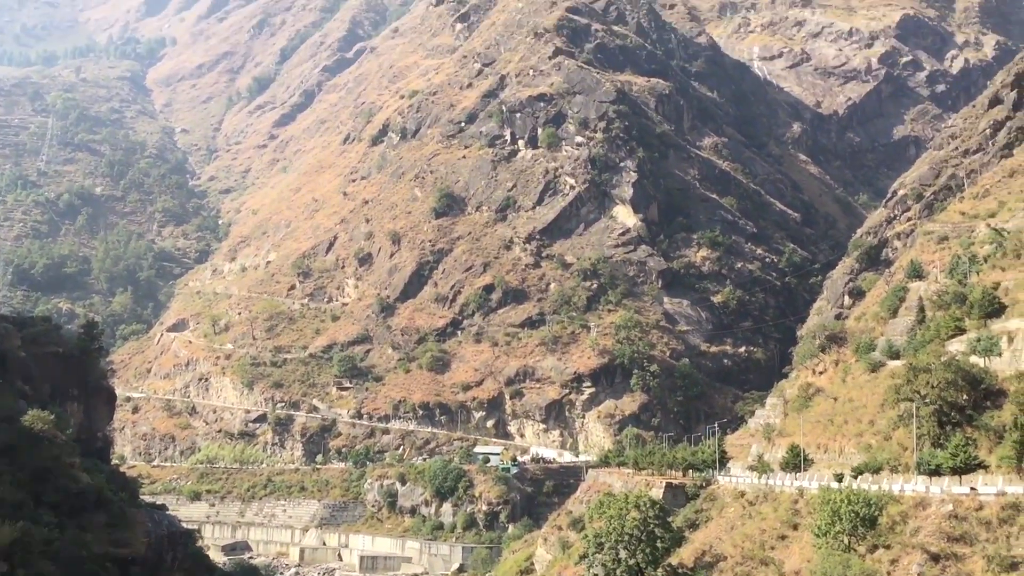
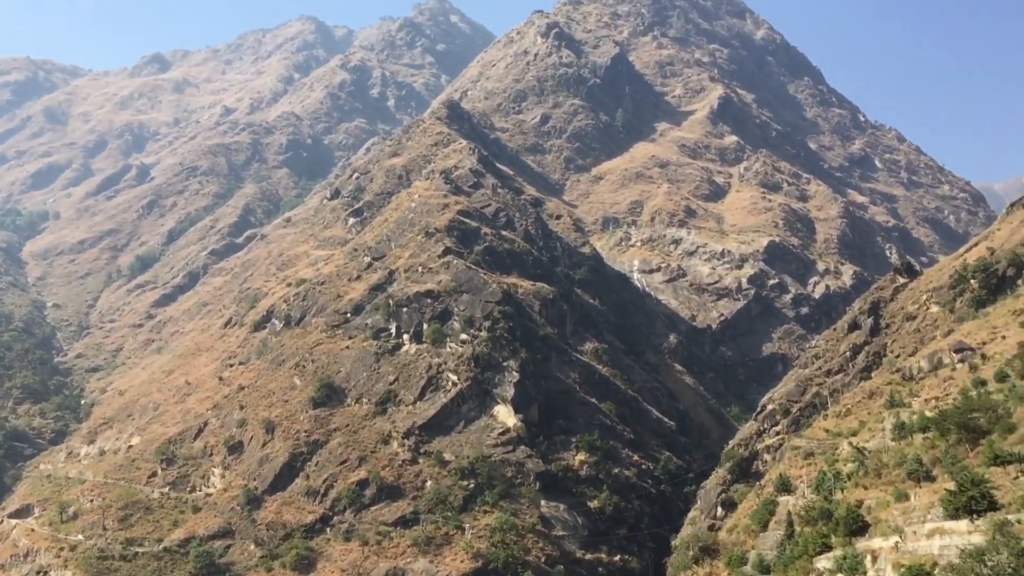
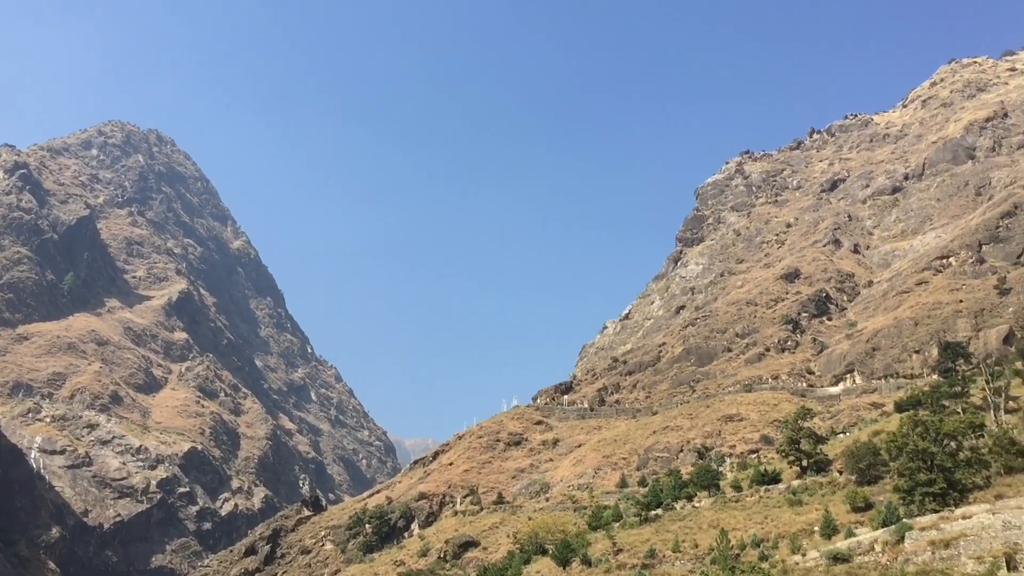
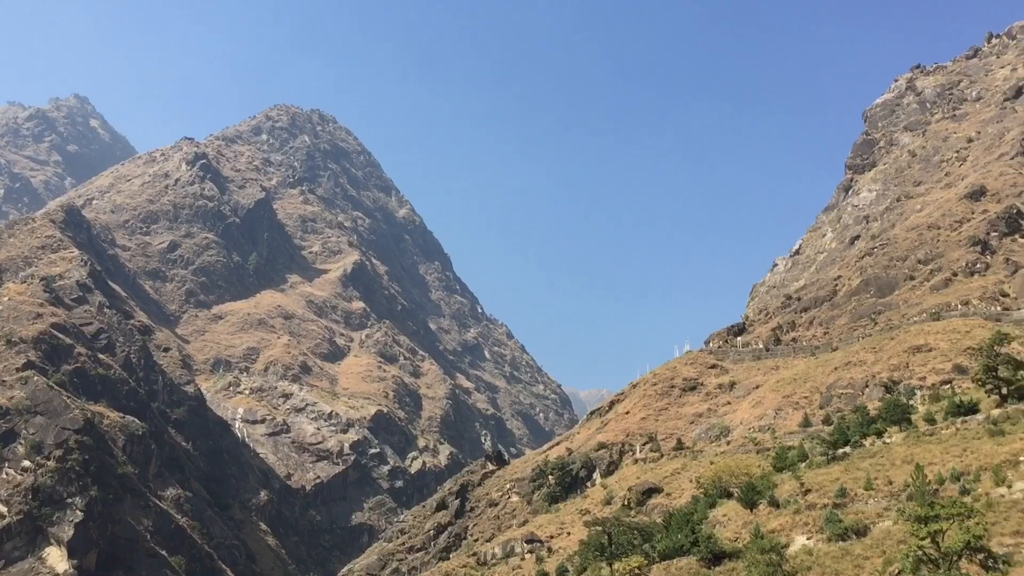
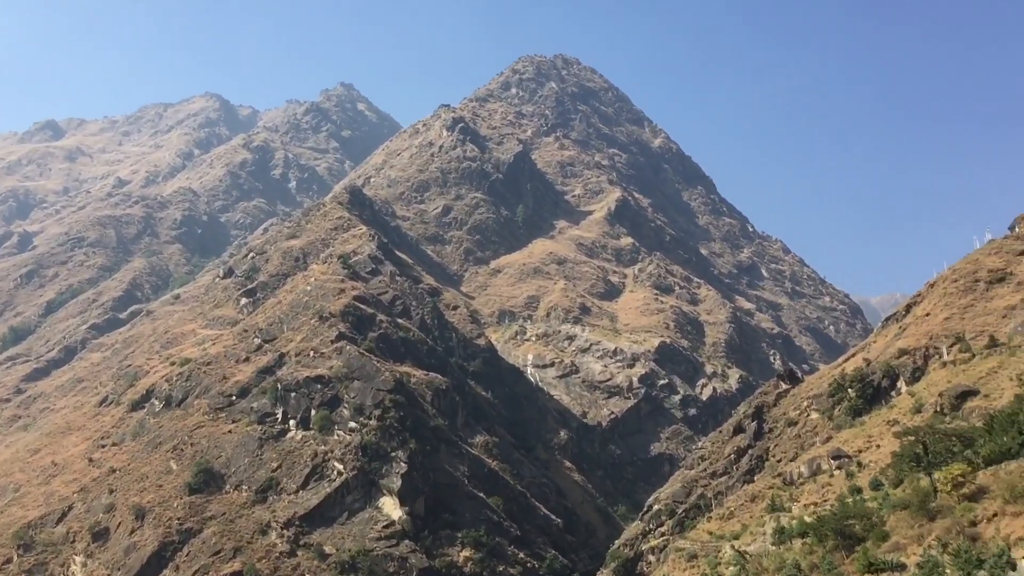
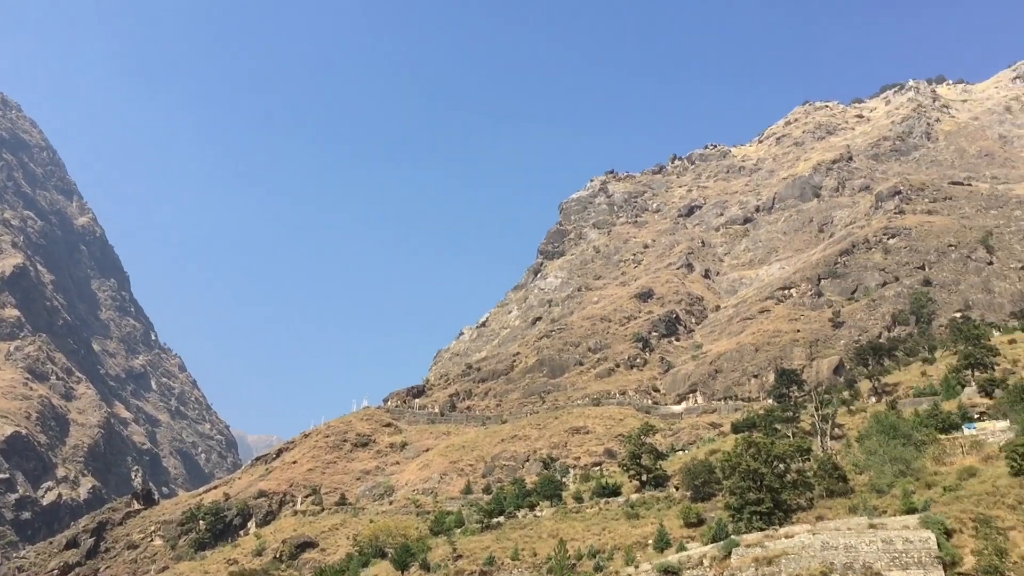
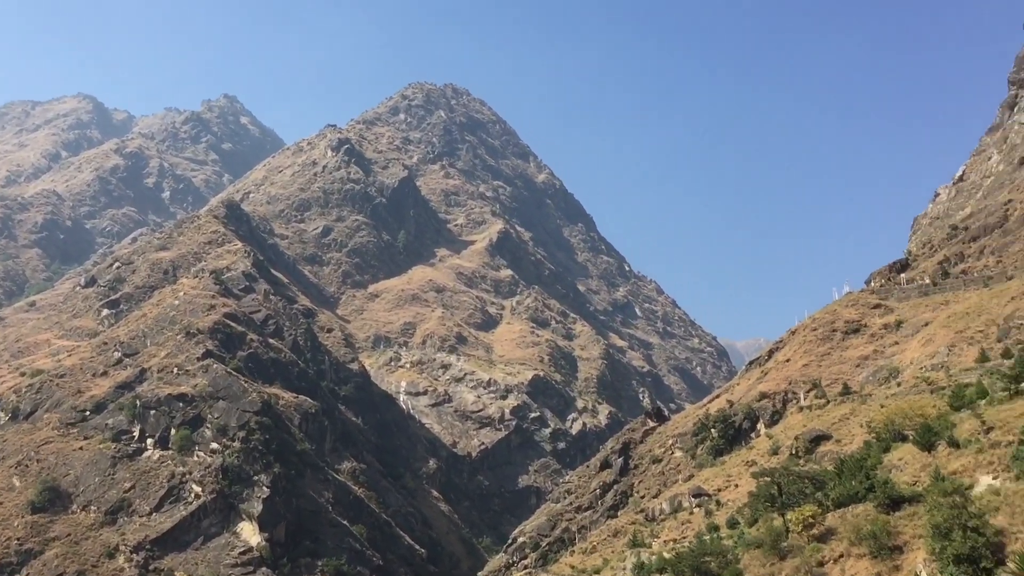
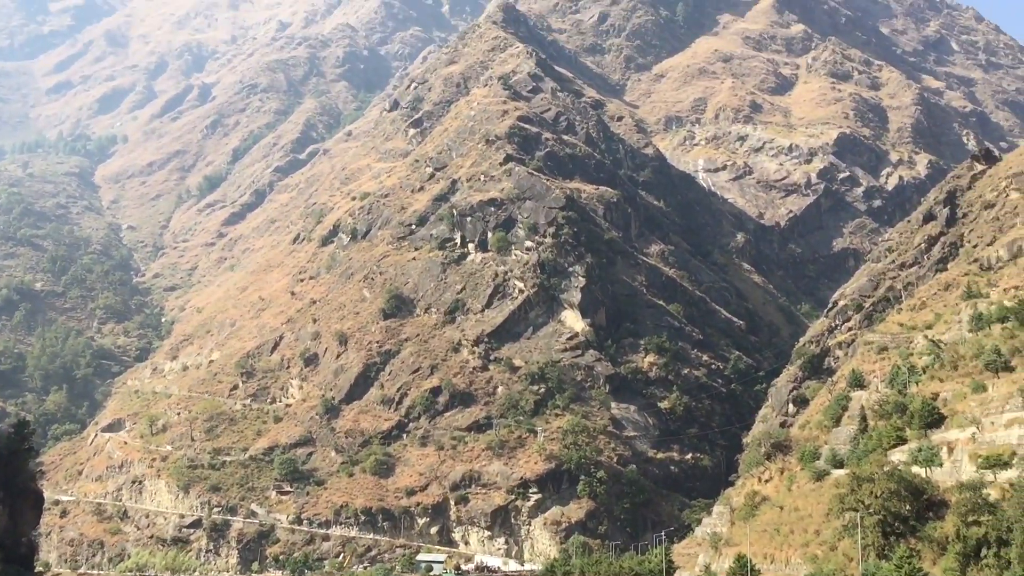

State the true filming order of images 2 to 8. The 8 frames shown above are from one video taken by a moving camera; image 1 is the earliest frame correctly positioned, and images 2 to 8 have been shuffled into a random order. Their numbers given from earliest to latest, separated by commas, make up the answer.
8, 2, 5, 7, 4, 3, 6
